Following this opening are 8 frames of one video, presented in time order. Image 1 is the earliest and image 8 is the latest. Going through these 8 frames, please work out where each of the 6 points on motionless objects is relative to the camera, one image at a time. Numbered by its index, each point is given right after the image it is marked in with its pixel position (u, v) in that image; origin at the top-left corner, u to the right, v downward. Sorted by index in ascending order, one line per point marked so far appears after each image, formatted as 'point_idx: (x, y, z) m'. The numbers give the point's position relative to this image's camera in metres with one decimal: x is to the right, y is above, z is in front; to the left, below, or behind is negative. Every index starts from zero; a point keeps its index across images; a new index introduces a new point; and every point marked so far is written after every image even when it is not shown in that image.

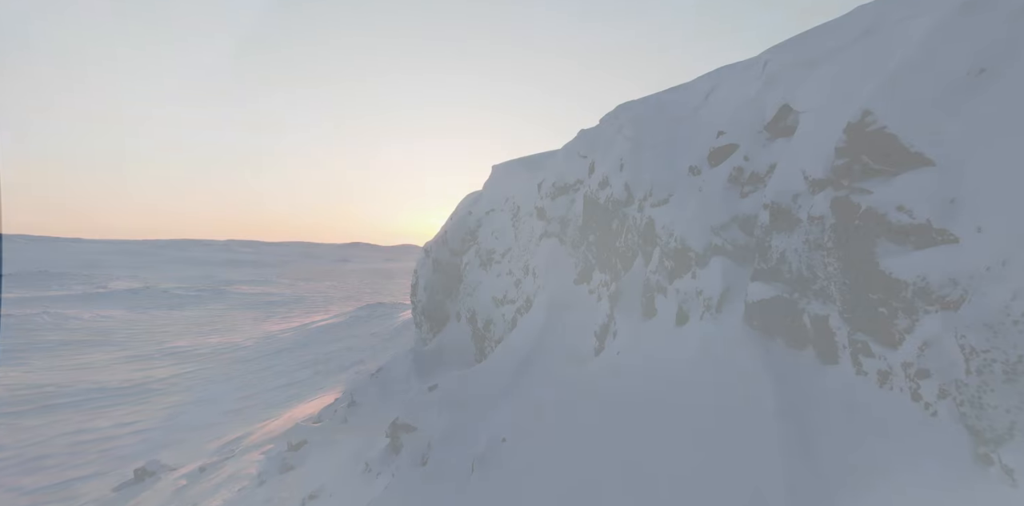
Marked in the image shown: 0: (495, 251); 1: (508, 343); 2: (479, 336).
0: (-0.4, 0.0, +12.5) m
1: (-0.1, -2.0, +9.3) m
2: (-0.8, -2.3, +12.2) m
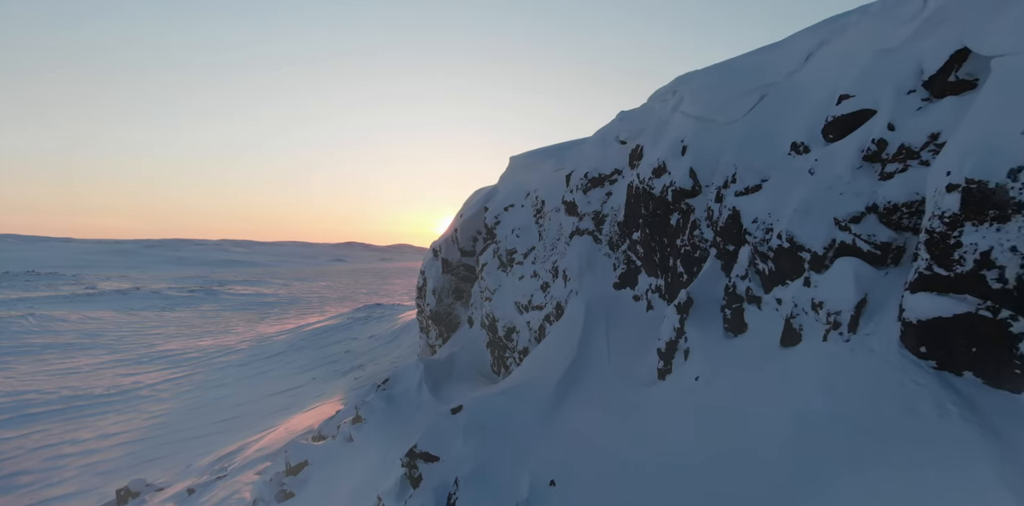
0: (+0.1, 0.0, +11.3) m
1: (+0.5, -2.0, +8.2) m
2: (-0.2, -2.3, +11.0) m
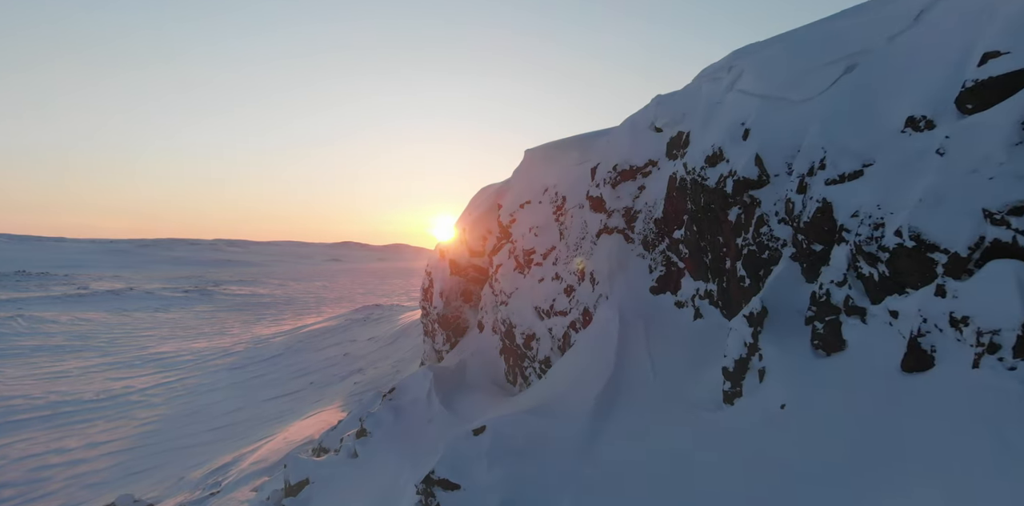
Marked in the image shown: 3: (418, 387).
0: (+0.5, 0.0, +10.5) m
1: (+0.9, -2.0, +7.3) m
2: (+0.2, -2.3, +10.2) m
3: (-2.3, -3.4, +11.4) m
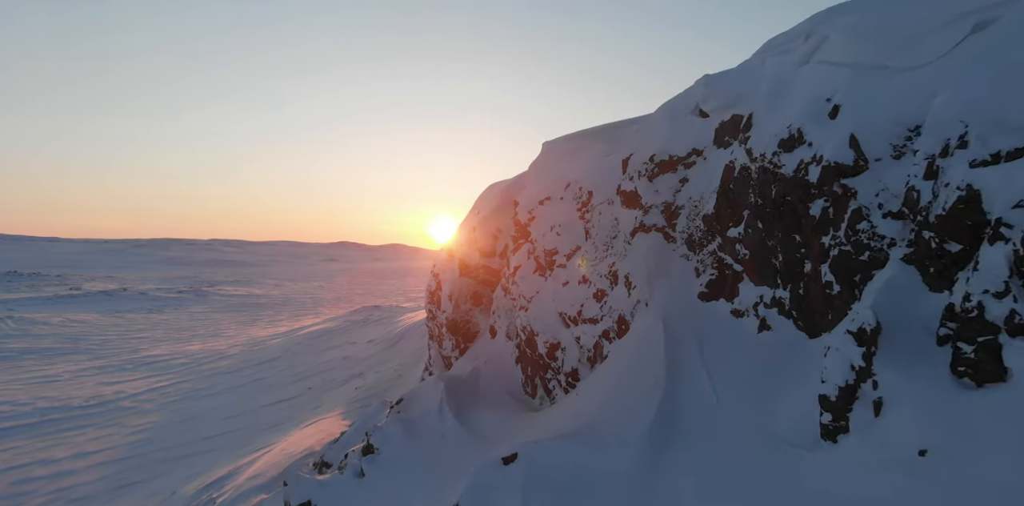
0: (+1.0, 0.0, +9.5) m
1: (+1.4, -2.0, +6.4) m
2: (+0.6, -2.3, +9.3) m
3: (-1.9, -3.4, +10.5) m
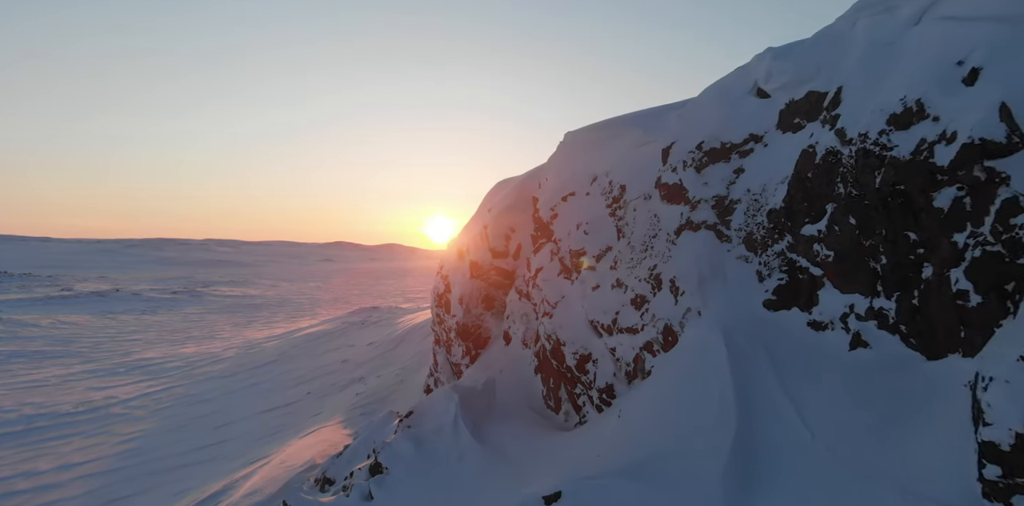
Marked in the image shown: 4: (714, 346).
0: (+1.4, 0.0, +8.6) m
1: (+1.8, -2.0, +5.4) m
2: (+1.0, -2.3, +8.3) m
3: (-1.5, -3.4, +9.5) m
4: (+2.5, -1.2, +5.6) m
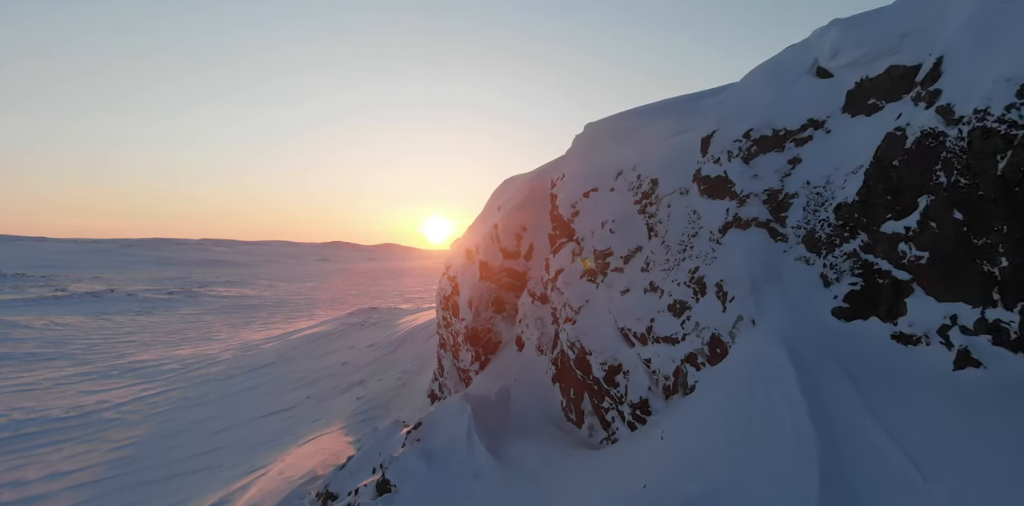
0: (+1.7, 0.0, +7.8) m
1: (+2.2, -2.0, +4.7) m
2: (+1.4, -2.3, +7.6) m
3: (-1.1, -3.4, +8.8) m
4: (+2.9, -1.2, +4.8) m
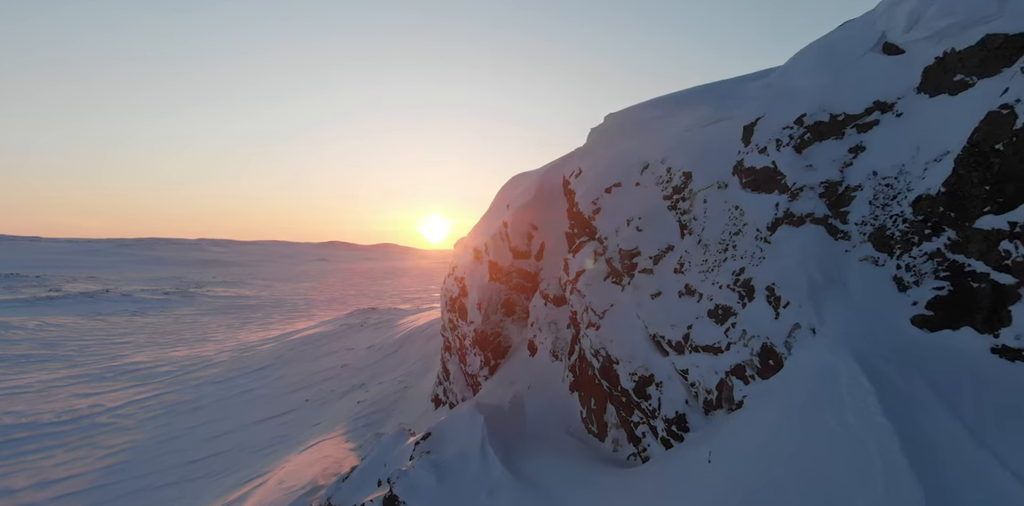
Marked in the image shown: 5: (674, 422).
0: (+2.0, 0.0, +7.2) m
1: (+2.5, -2.0, +4.0) m
2: (+1.7, -2.3, +6.9) m
3: (-0.8, -3.4, +8.1) m
4: (+3.2, -1.2, +4.2) m
5: (+2.2, -2.2, +6.0) m
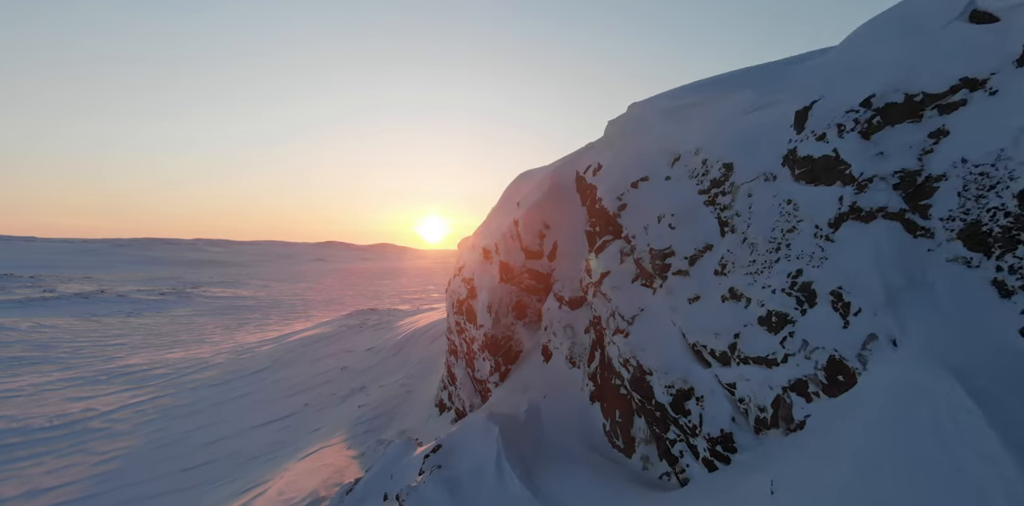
0: (+2.4, 0.0, +6.5) m
1: (+2.8, -2.0, +3.4) m
2: (+2.0, -2.3, +6.2) m
3: (-0.5, -3.4, +7.4) m
4: (+3.5, -1.2, +3.5) m
5: (+2.5, -2.2, +5.3) m
